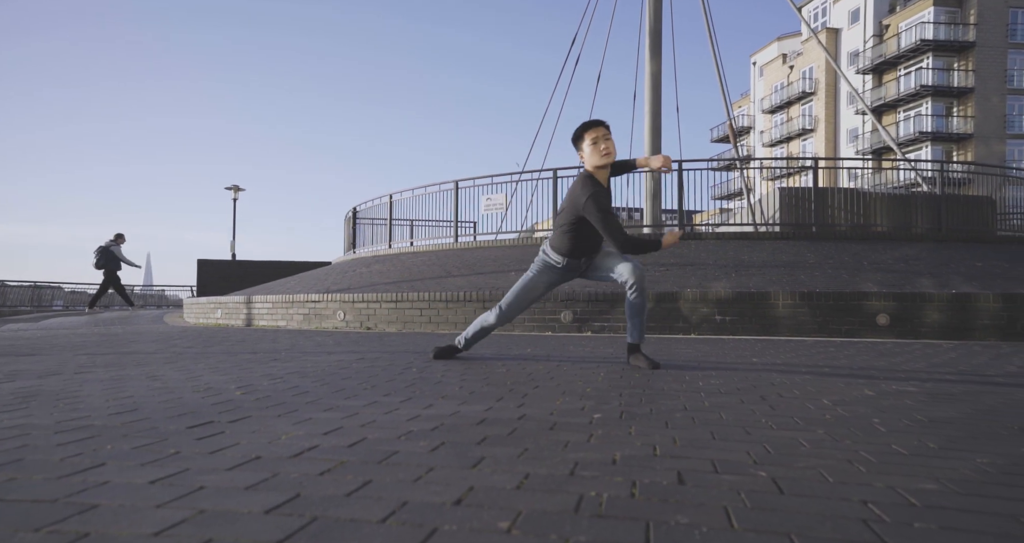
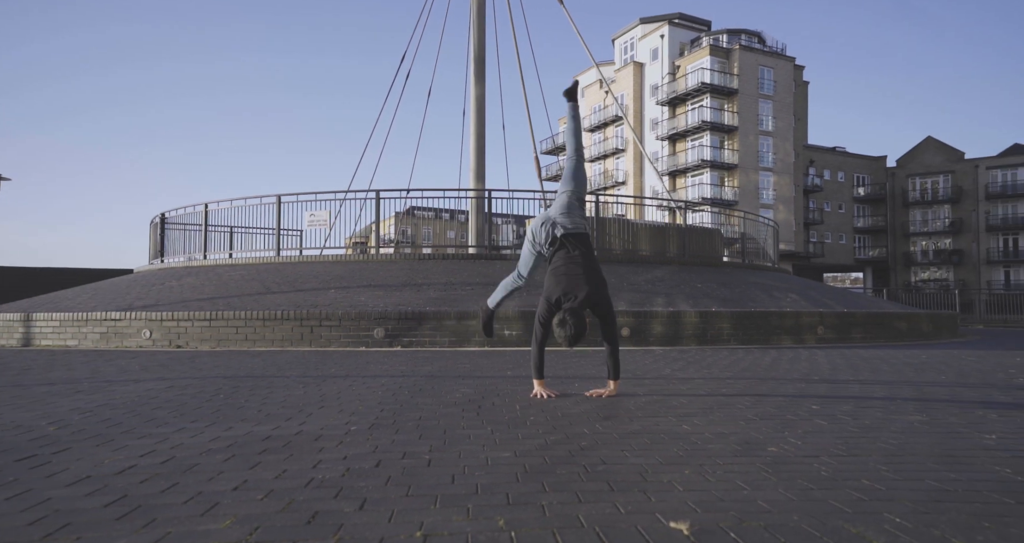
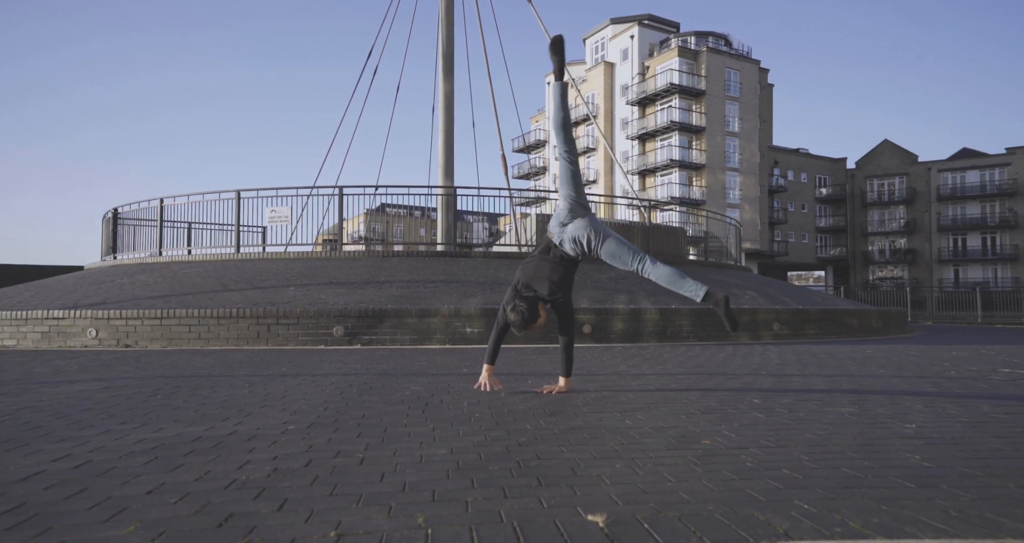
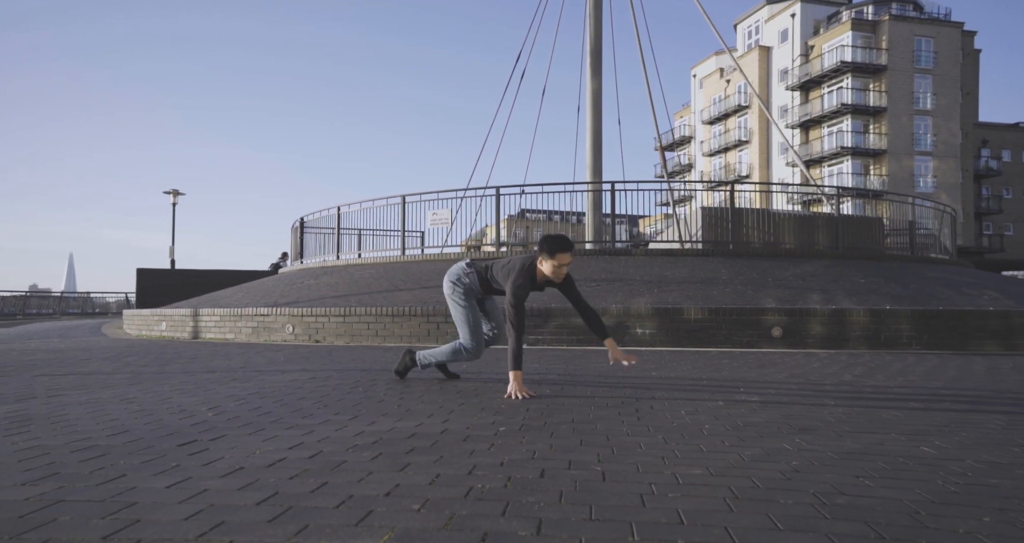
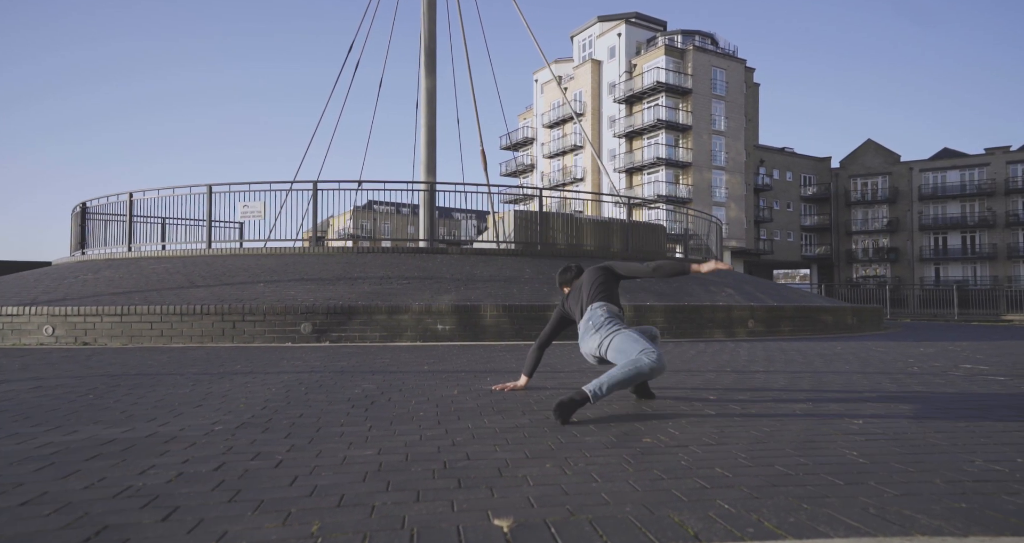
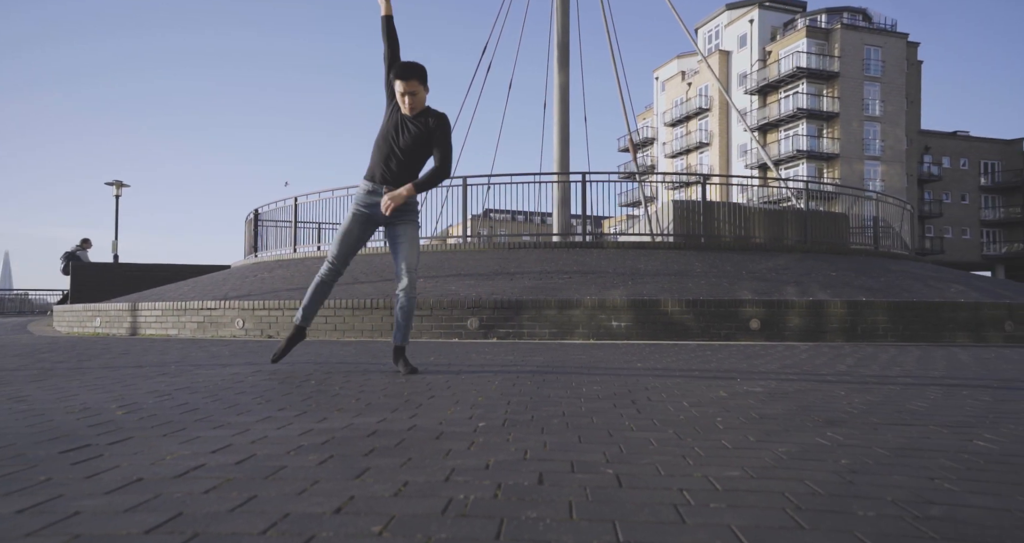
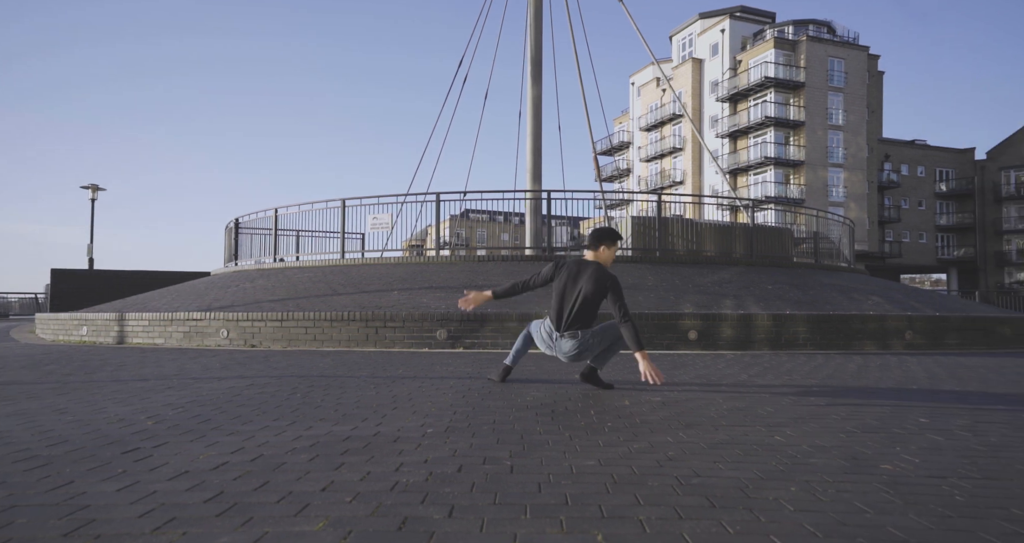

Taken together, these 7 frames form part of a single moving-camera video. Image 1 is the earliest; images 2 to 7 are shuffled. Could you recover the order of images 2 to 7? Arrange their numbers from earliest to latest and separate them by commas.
6, 4, 7, 2, 3, 5
